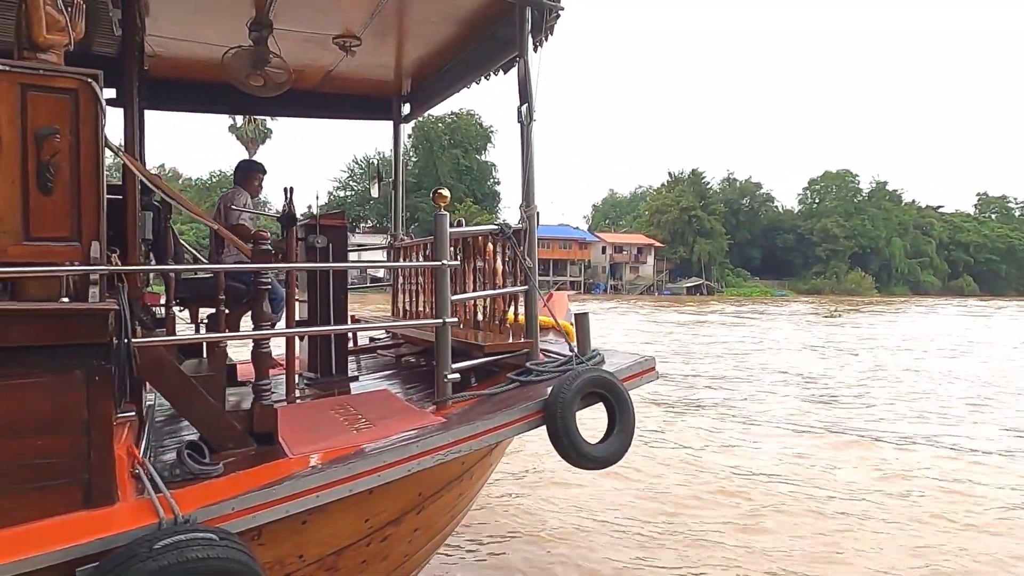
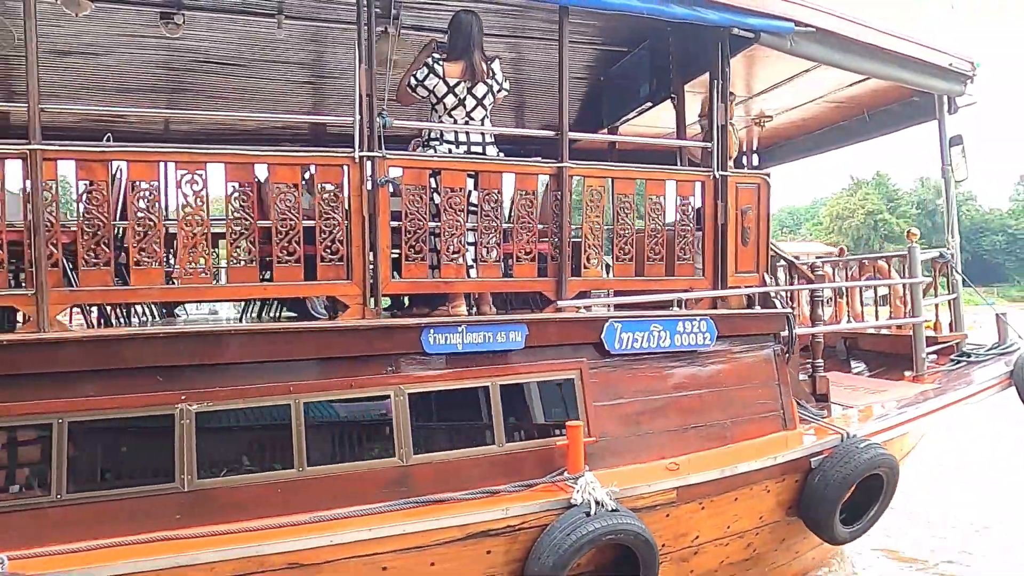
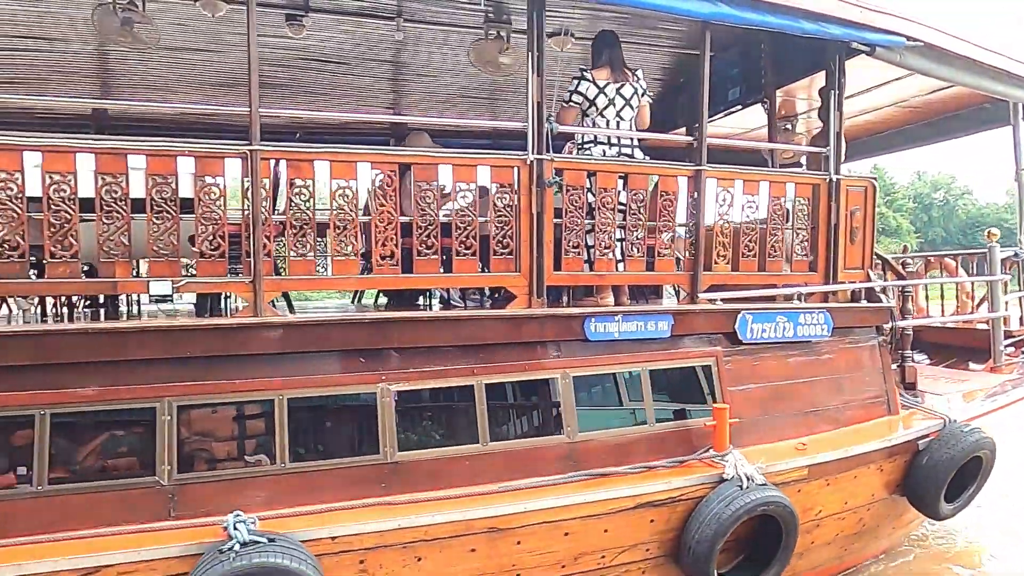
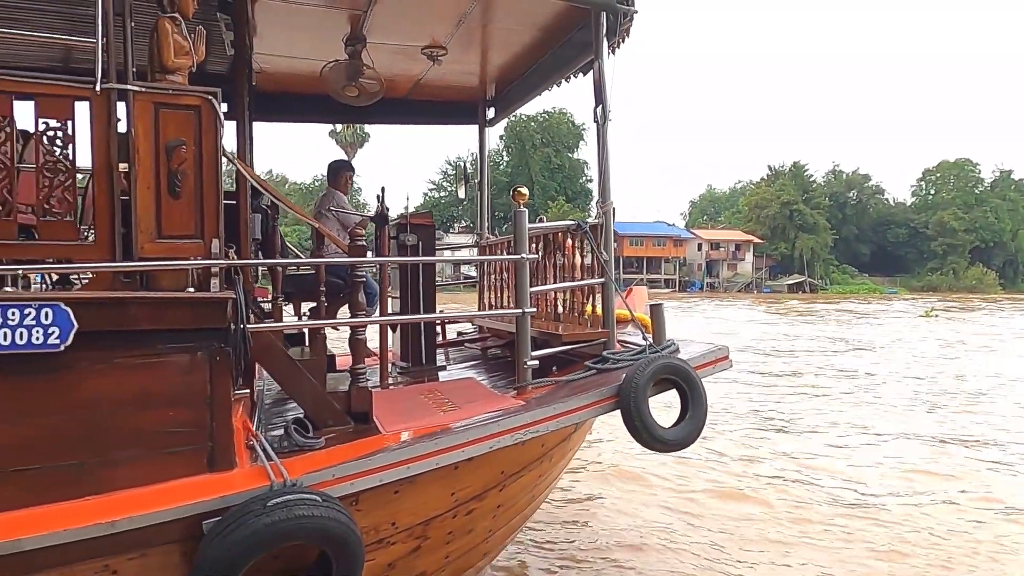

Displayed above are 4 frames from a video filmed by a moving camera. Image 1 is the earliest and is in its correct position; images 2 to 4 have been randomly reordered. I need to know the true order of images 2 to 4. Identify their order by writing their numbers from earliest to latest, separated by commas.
4, 2, 3
